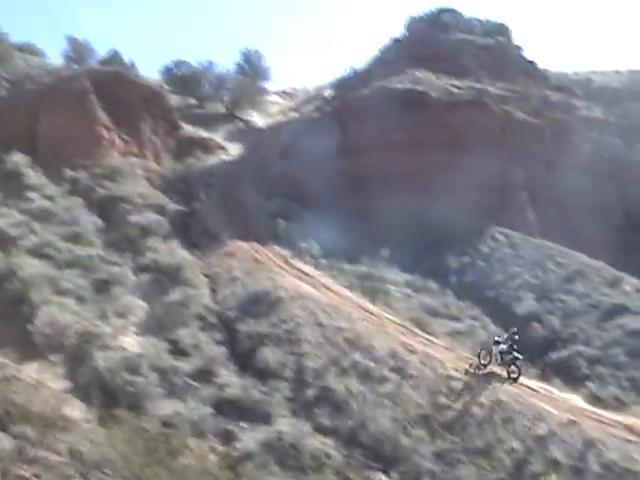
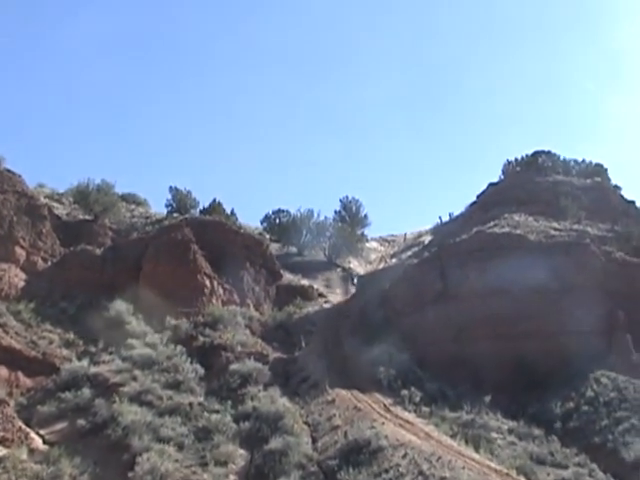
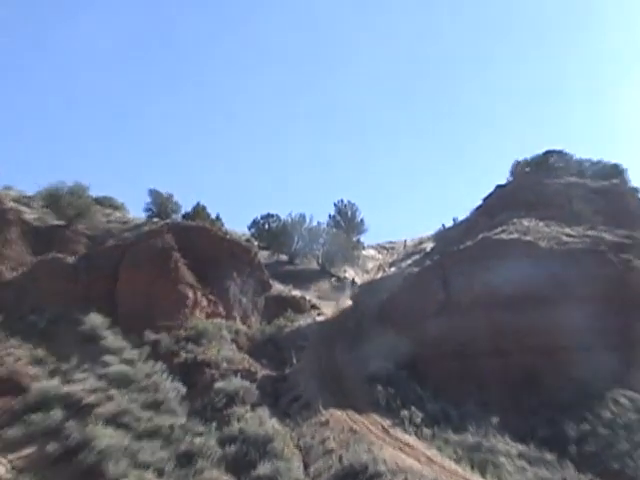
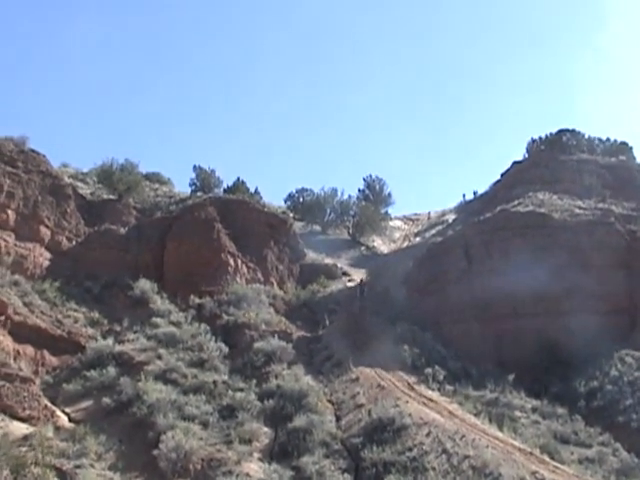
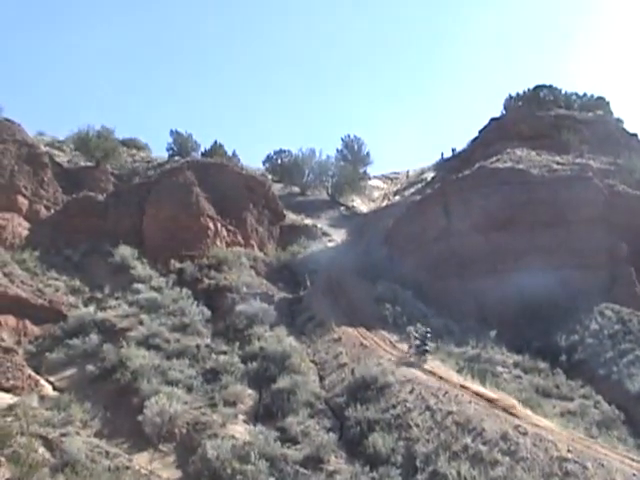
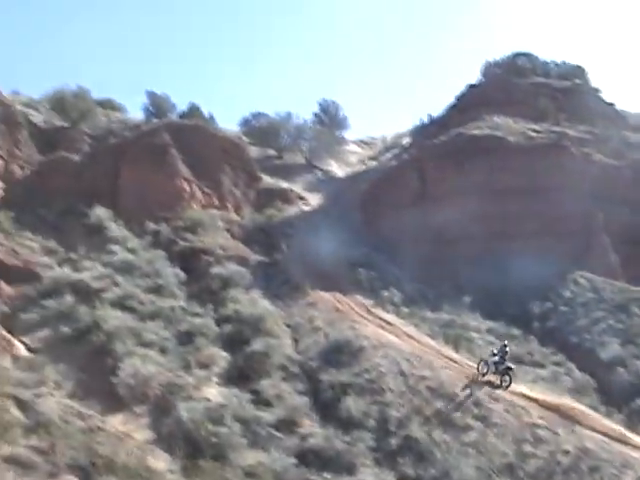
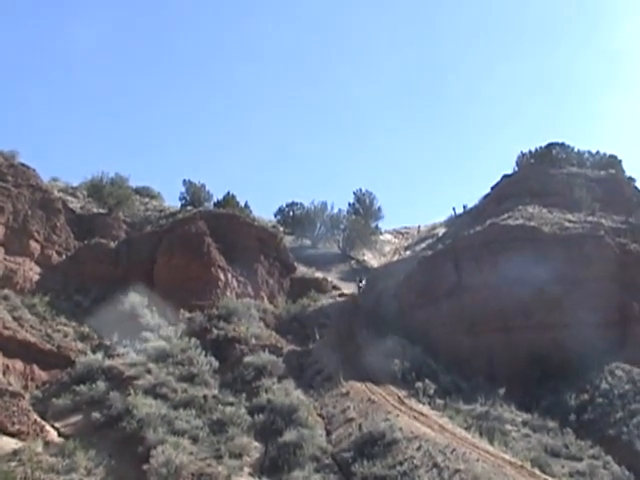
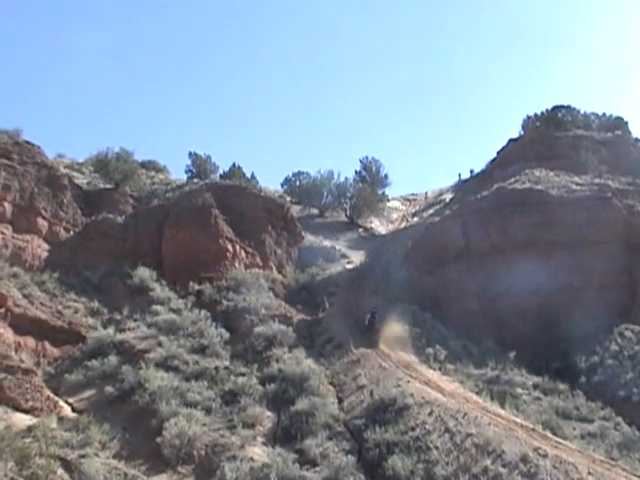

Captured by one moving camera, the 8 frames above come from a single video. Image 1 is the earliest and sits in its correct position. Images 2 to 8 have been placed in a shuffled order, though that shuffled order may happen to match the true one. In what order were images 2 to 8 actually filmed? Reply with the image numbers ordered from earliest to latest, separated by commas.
6, 5, 8, 4, 7, 2, 3
